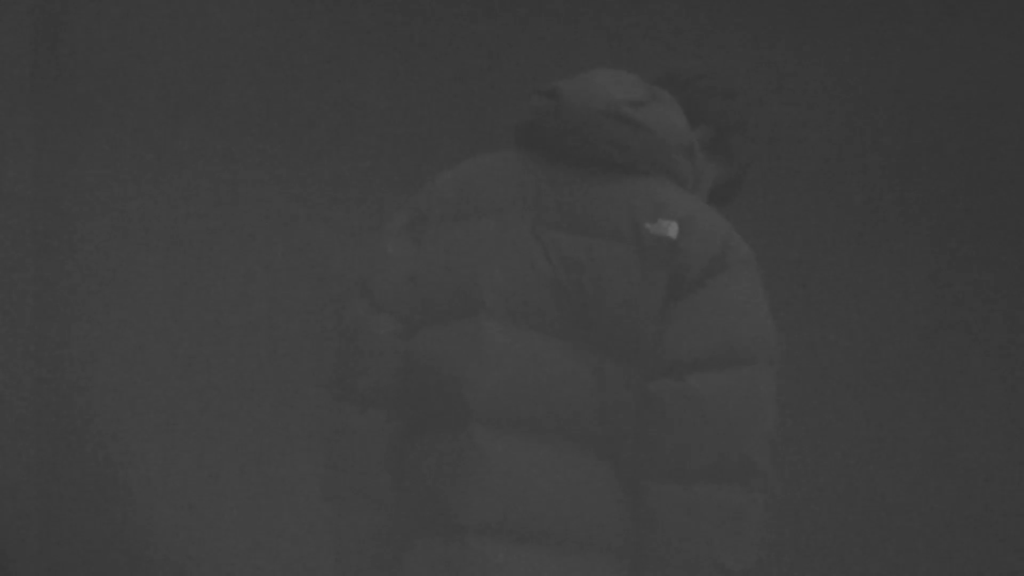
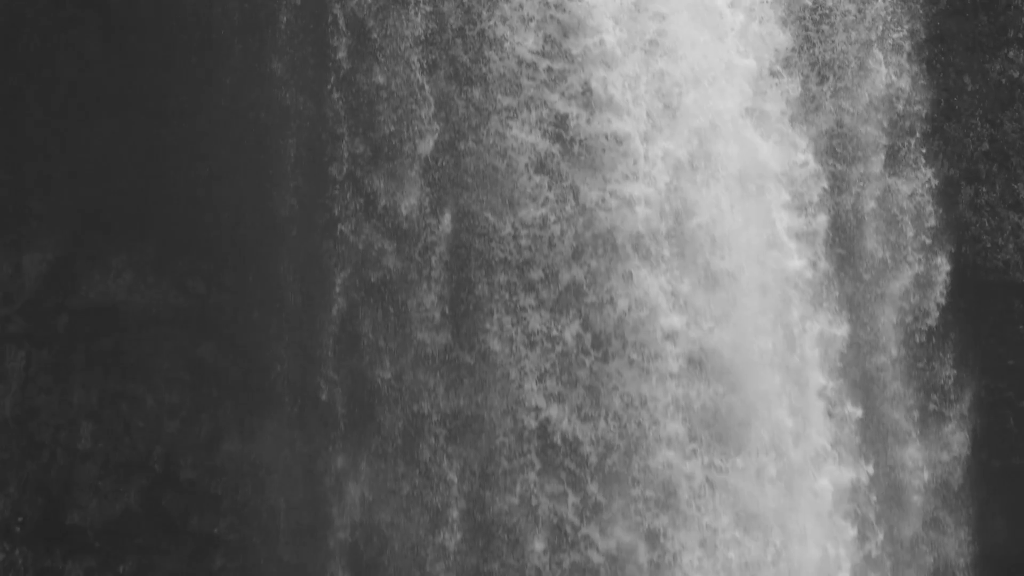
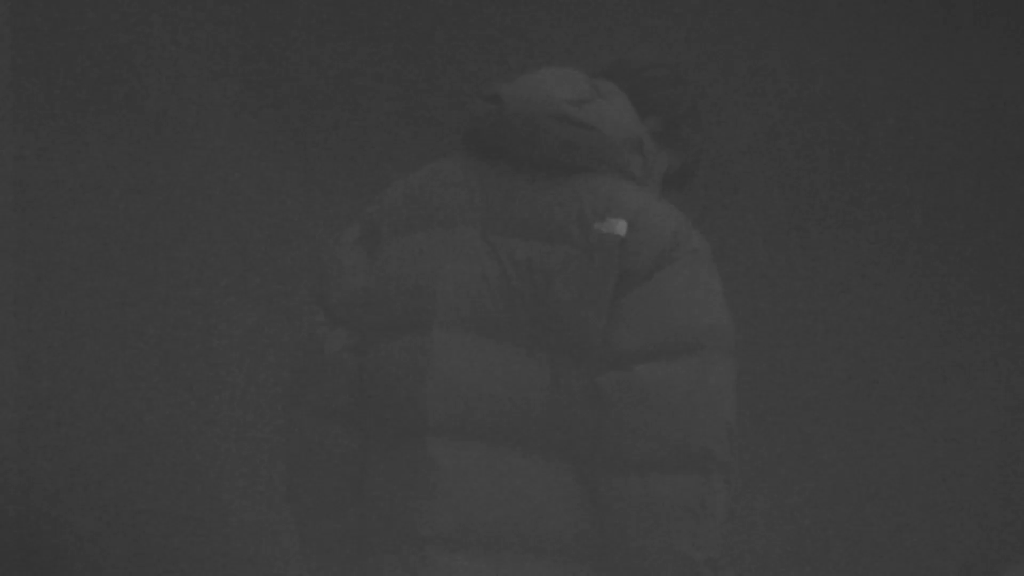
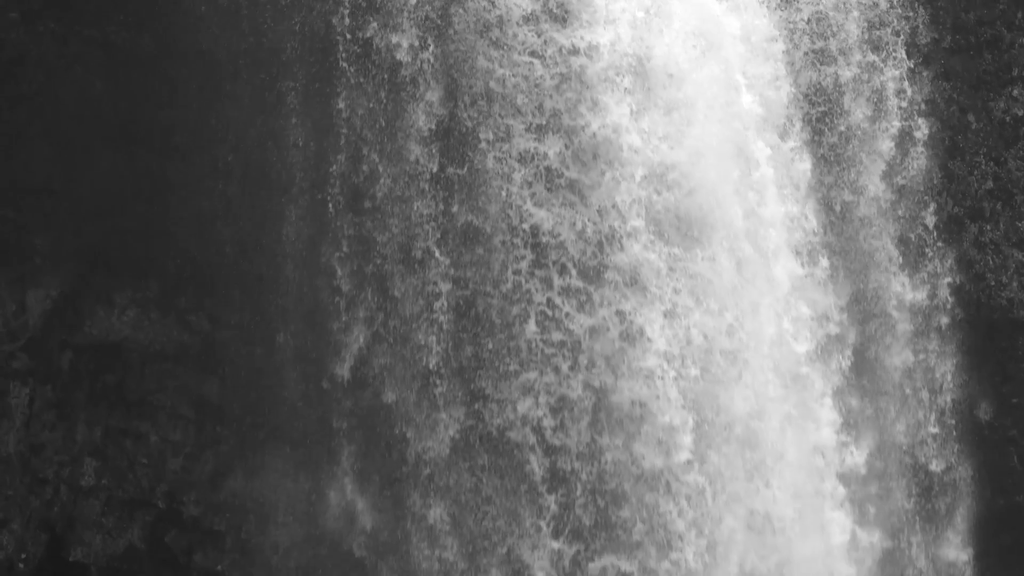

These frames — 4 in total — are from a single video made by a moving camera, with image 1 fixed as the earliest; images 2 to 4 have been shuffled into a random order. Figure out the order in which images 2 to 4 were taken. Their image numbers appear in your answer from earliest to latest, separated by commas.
3, 2, 4
